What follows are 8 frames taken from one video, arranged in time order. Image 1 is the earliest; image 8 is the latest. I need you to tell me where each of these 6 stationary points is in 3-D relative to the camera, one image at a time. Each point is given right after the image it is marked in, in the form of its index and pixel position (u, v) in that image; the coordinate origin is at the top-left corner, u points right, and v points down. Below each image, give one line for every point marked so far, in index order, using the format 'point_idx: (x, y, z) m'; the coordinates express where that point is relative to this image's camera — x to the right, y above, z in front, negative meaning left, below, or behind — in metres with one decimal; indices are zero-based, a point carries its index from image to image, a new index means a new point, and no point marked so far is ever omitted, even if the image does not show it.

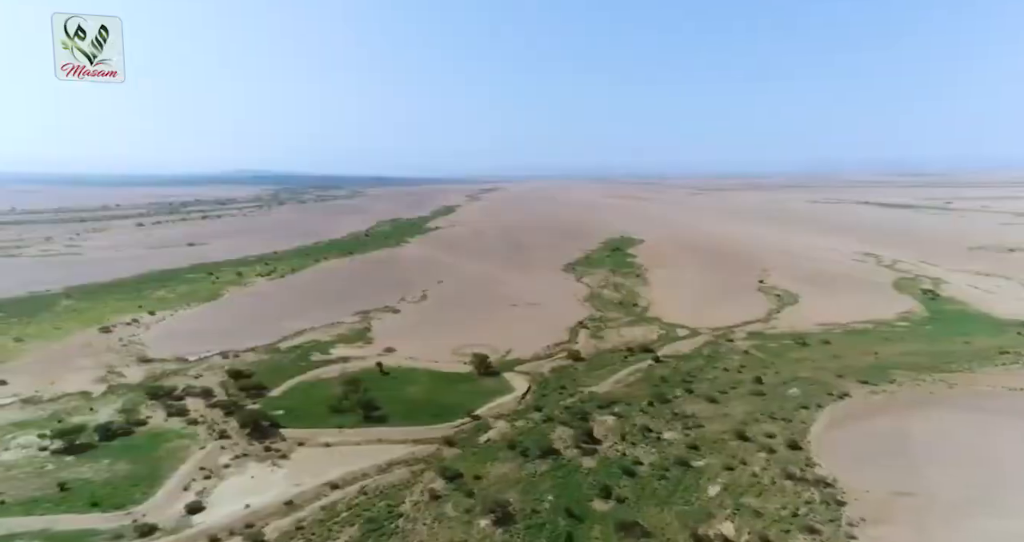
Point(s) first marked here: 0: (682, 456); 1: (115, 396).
0: (+3.6, -3.9, +10.1) m
1: (-10.7, -3.3, +13.6) m
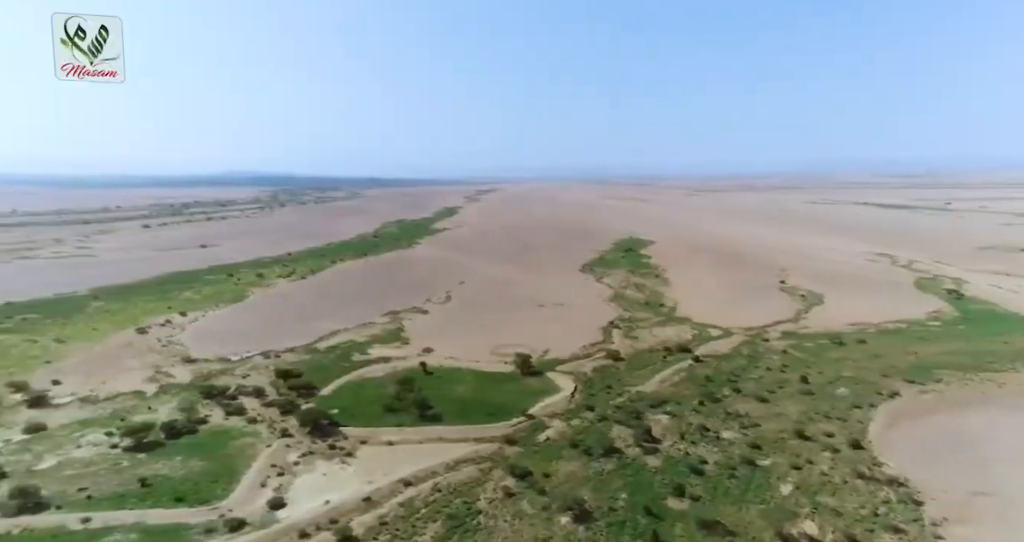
0: (+5.0, -3.9, +10.2) m
1: (-9.3, -3.4, +13.6) m
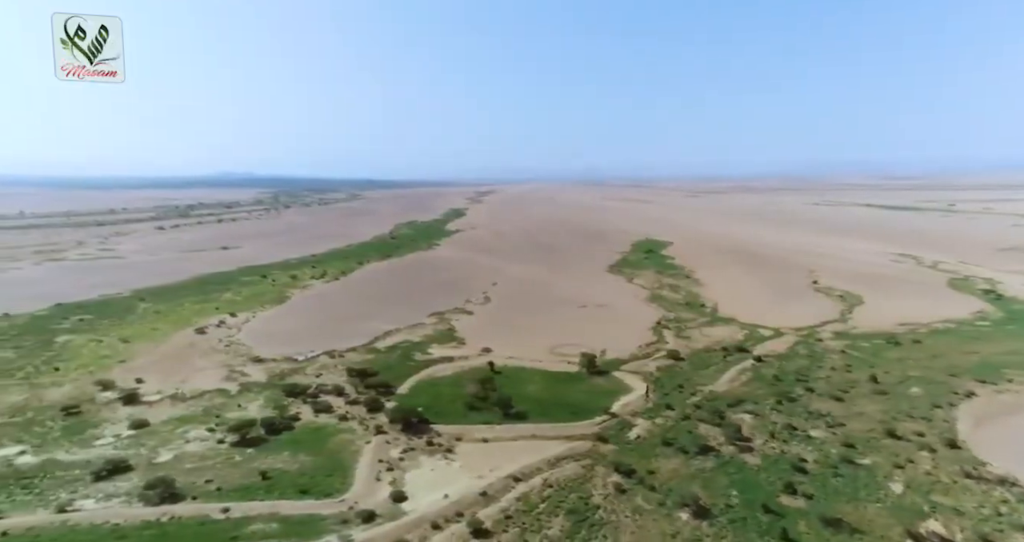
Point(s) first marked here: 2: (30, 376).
0: (+7.2, -4.0, +10.4) m
1: (-7.1, -3.4, +13.8) m
2: (-14.1, -3.0, +14.7) m
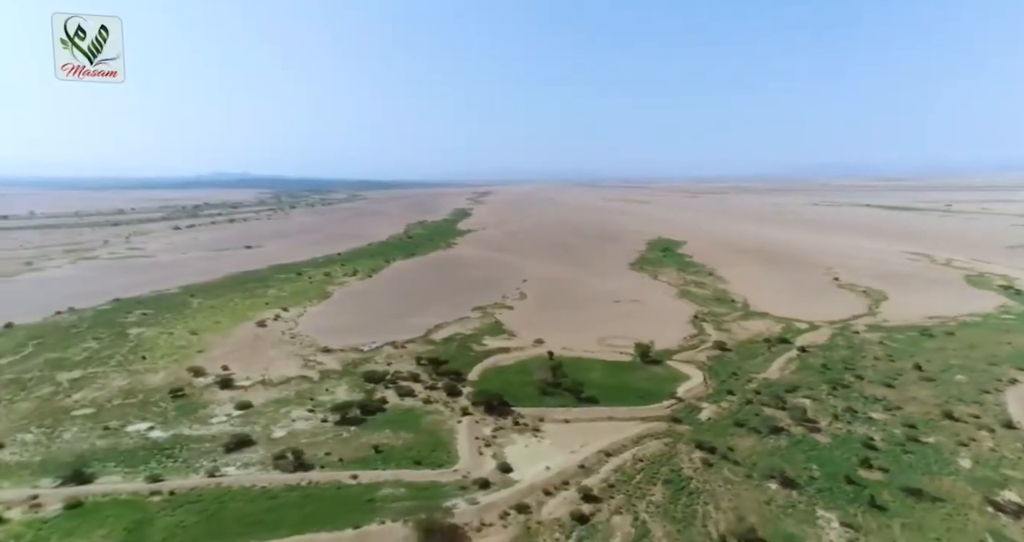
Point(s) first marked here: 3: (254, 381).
0: (+9.2, -3.7, +11.3) m
1: (-5.2, -3.2, +14.5) m
2: (-12.1, -2.8, +15.3) m
3: (-7.3, -3.2, +14.0) m
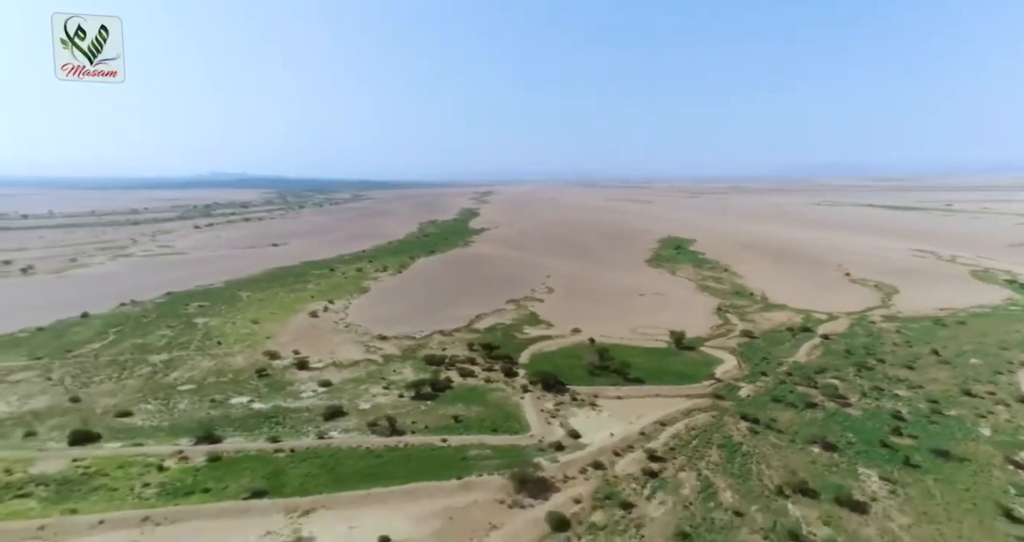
0: (+10.8, -3.5, +12.5) m
1: (-3.6, -2.9, +15.7) m
2: (-10.5, -2.6, +16.6) m
3: (-5.7, -2.9, +15.2) m
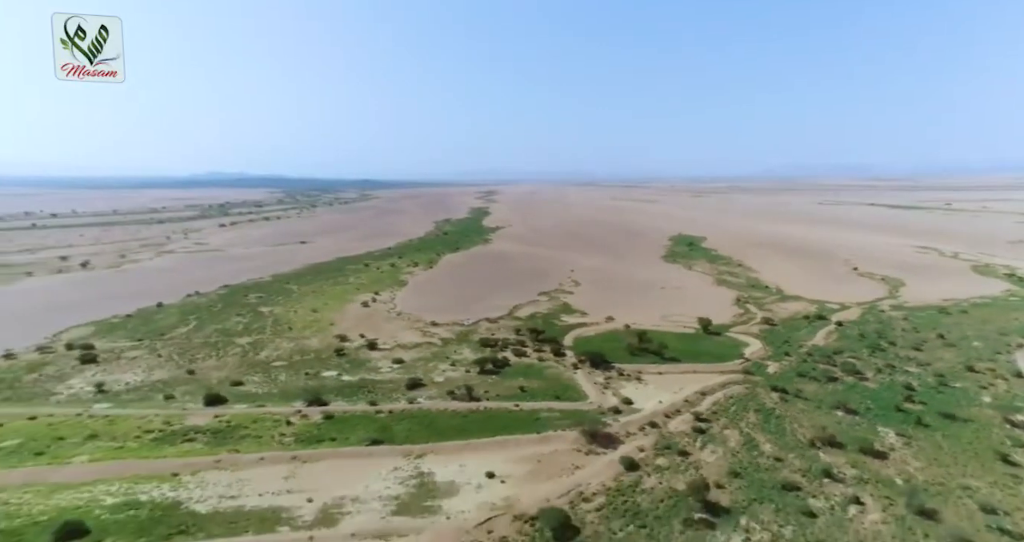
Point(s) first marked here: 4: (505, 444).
0: (+12.4, -3.2, +14.2) m
1: (-1.9, -2.6, +17.5) m
2: (-8.8, -2.2, +18.3) m
3: (-4.1, -2.6, +17.0) m
4: (-0.1, -3.8, +10.8) m
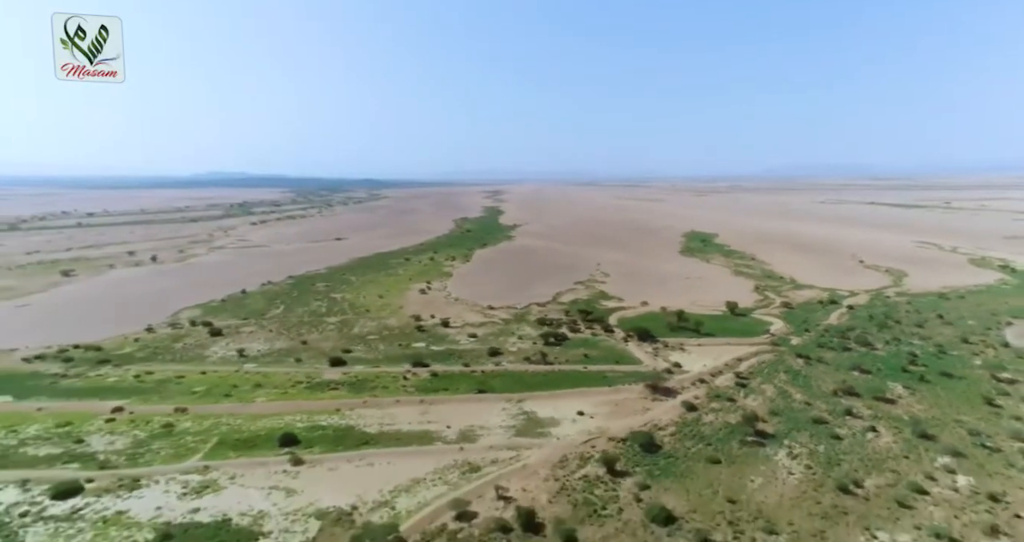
0: (+14.6, -2.7, +16.7) m
1: (+0.3, -2.1, +20.0) m
2: (-6.6, -1.8, +20.9) m
3: (-1.9, -2.1, +19.5) m
4: (+2.0, -3.4, +13.4) m
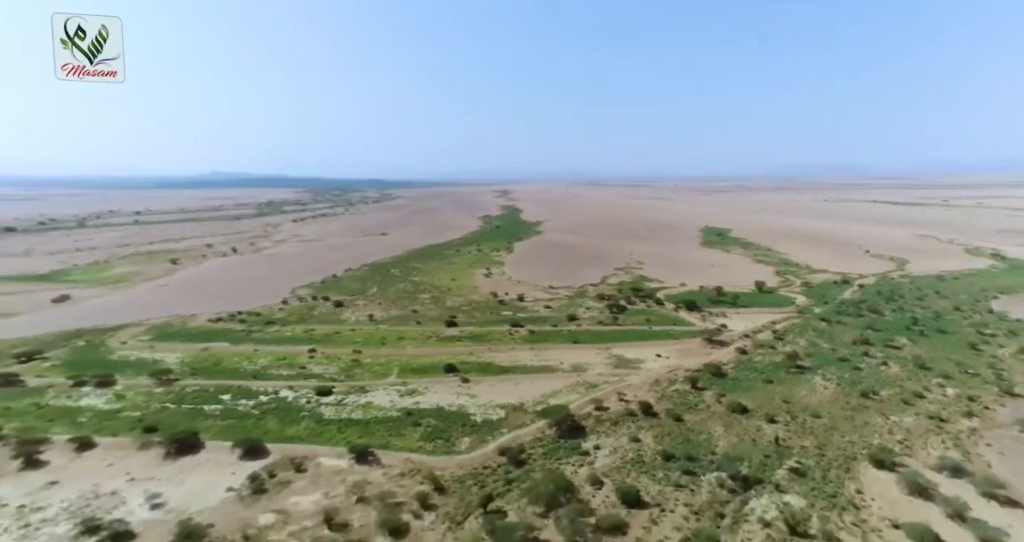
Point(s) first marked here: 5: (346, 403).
0: (+17.6, -1.8, +20.2) m
1: (+3.4, -1.3, +23.6) m
2: (-3.6, -1.0, +24.6) m
3: (+1.2, -1.3, +23.1) m
4: (+5.0, -2.5, +16.9) m
5: (-3.9, -3.1, +11.4) m
